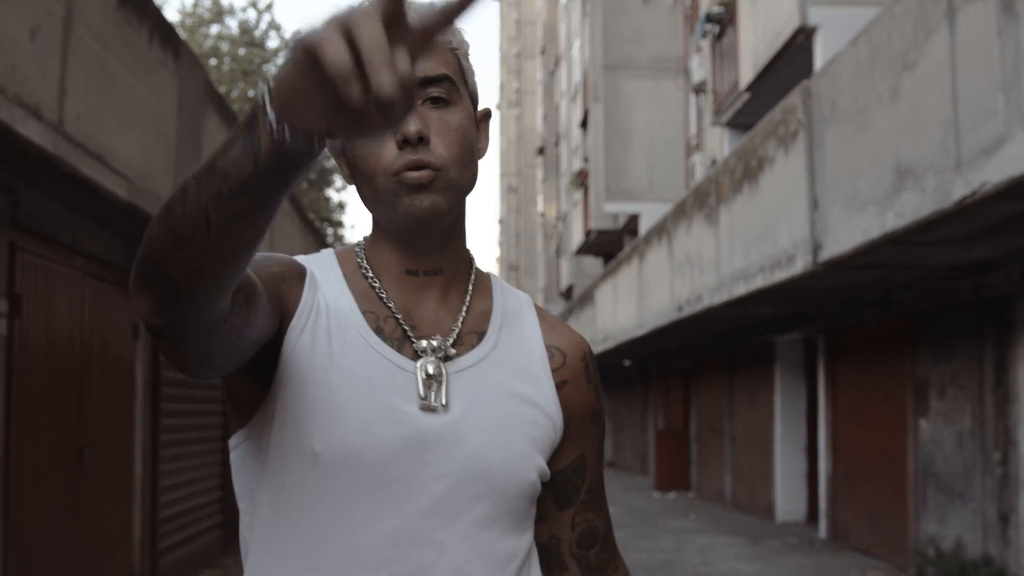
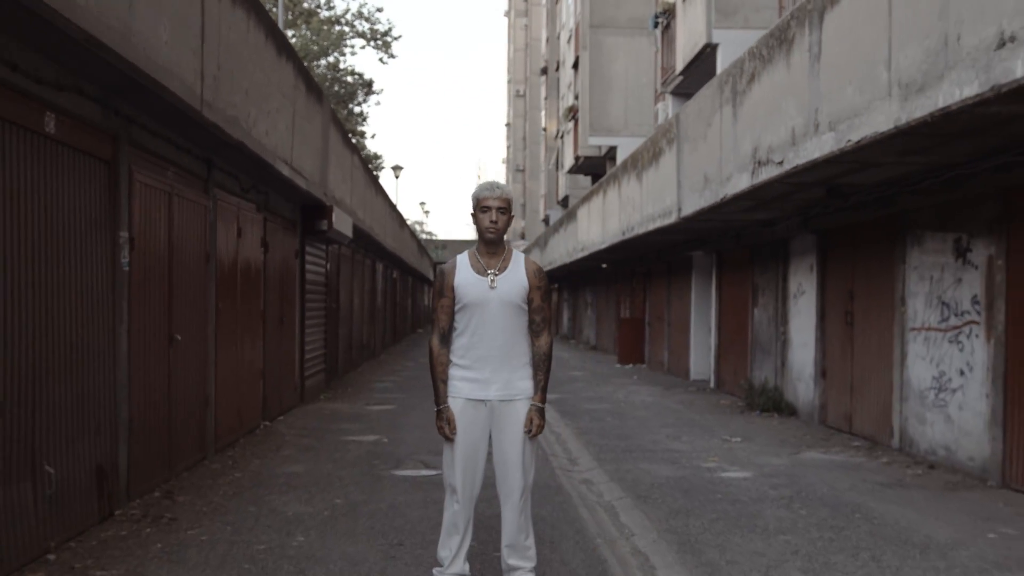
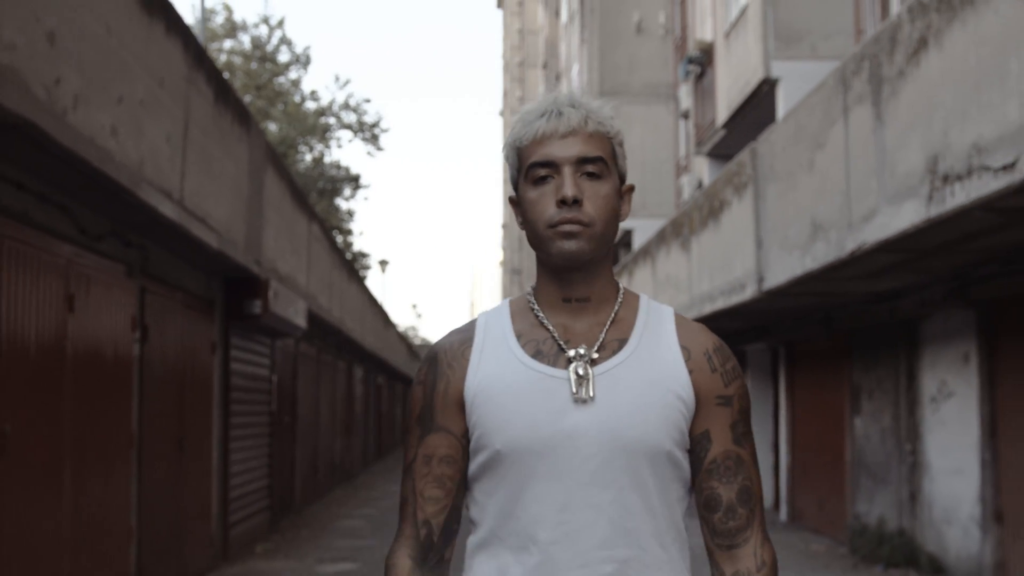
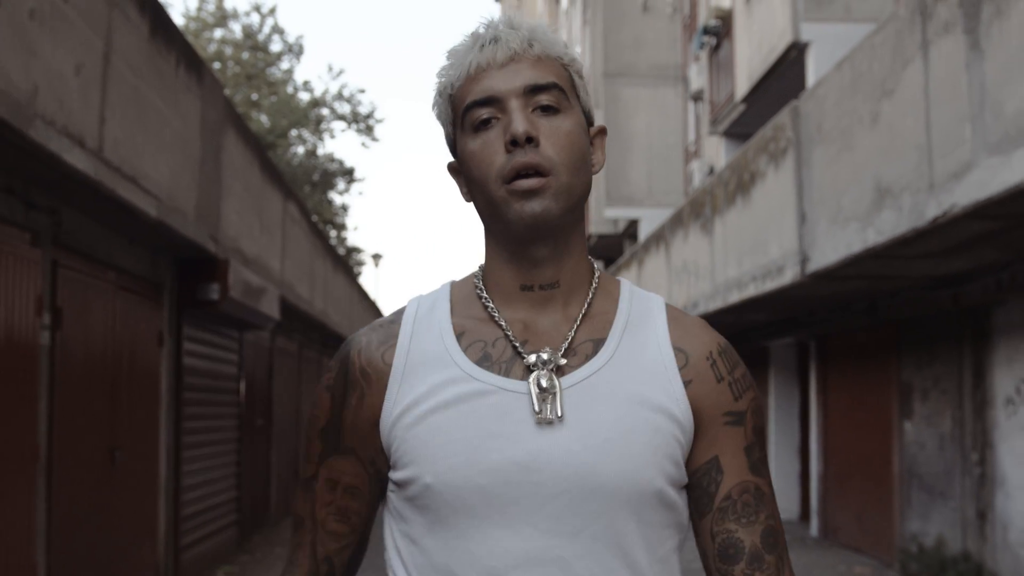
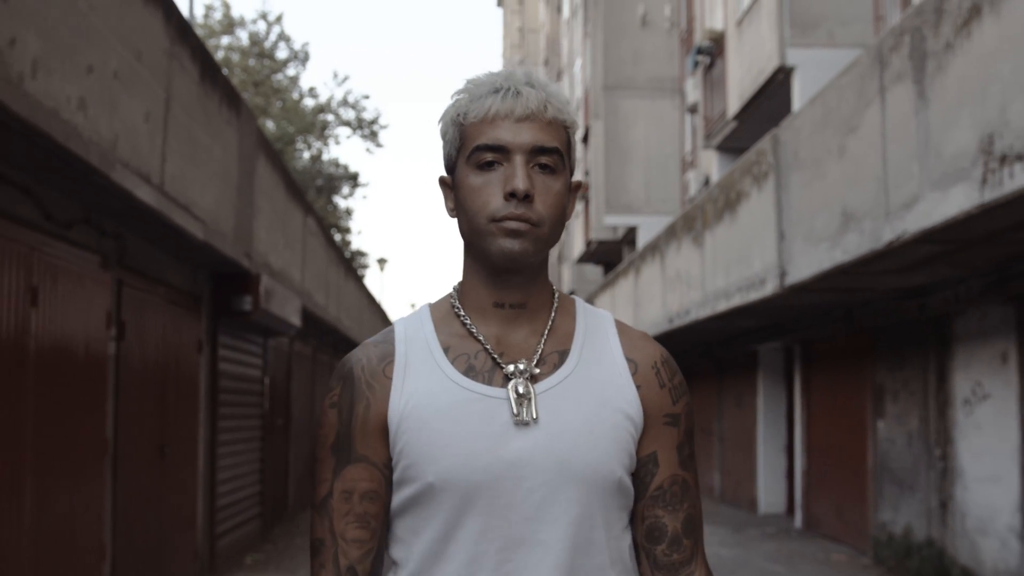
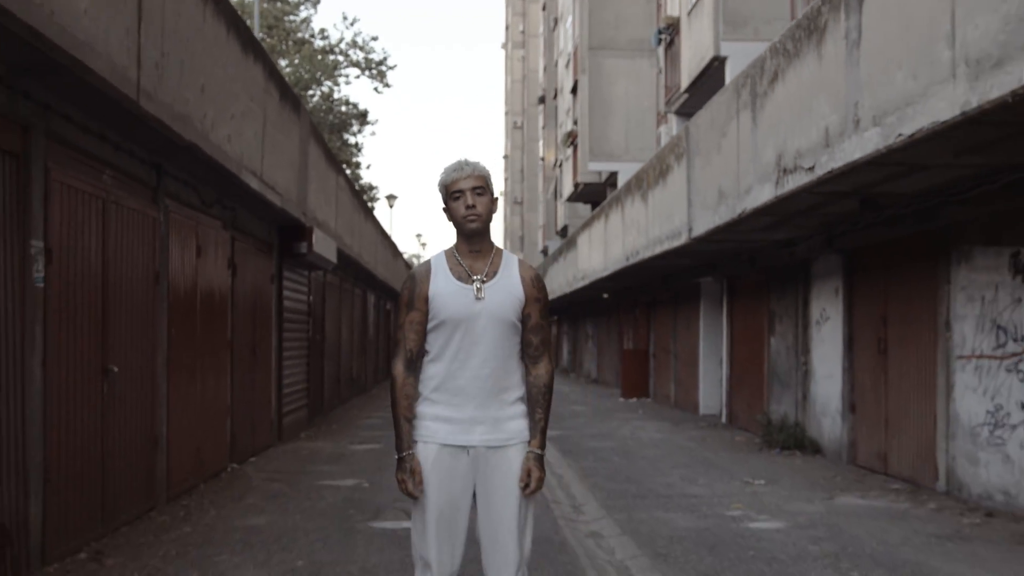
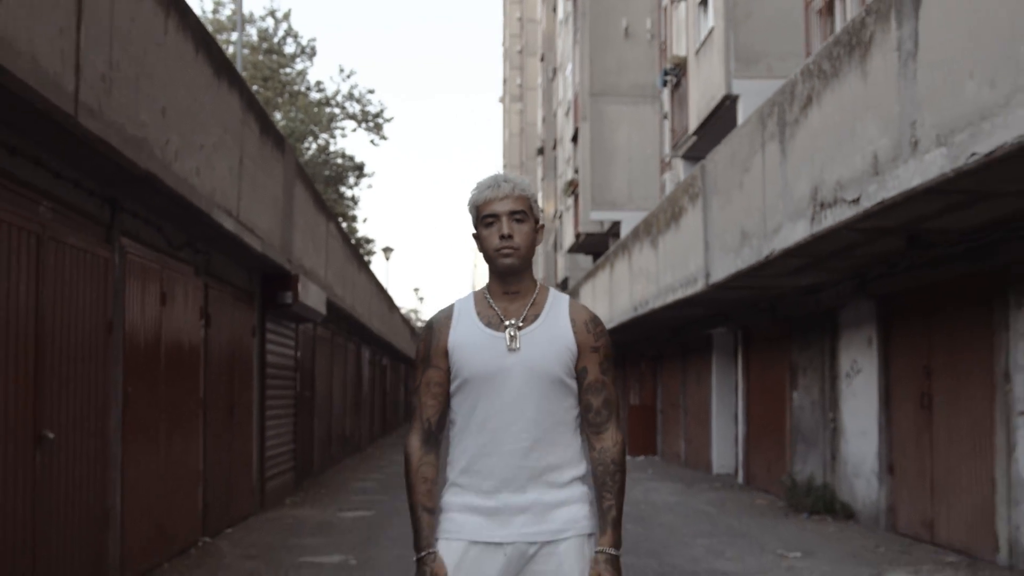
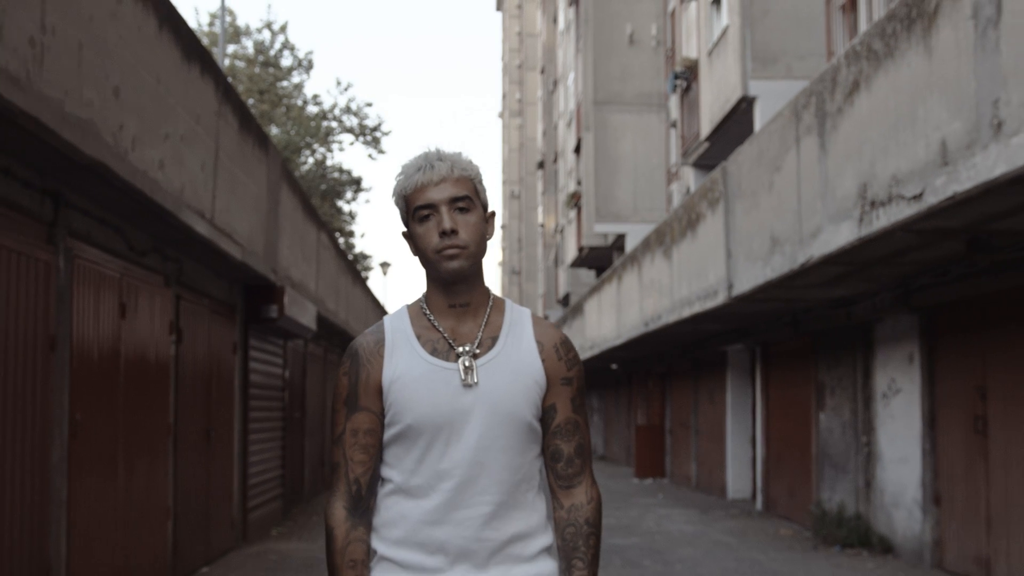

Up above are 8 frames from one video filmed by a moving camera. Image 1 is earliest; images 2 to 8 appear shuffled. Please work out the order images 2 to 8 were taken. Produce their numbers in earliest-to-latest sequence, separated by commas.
4, 5, 3, 8, 7, 6, 2
